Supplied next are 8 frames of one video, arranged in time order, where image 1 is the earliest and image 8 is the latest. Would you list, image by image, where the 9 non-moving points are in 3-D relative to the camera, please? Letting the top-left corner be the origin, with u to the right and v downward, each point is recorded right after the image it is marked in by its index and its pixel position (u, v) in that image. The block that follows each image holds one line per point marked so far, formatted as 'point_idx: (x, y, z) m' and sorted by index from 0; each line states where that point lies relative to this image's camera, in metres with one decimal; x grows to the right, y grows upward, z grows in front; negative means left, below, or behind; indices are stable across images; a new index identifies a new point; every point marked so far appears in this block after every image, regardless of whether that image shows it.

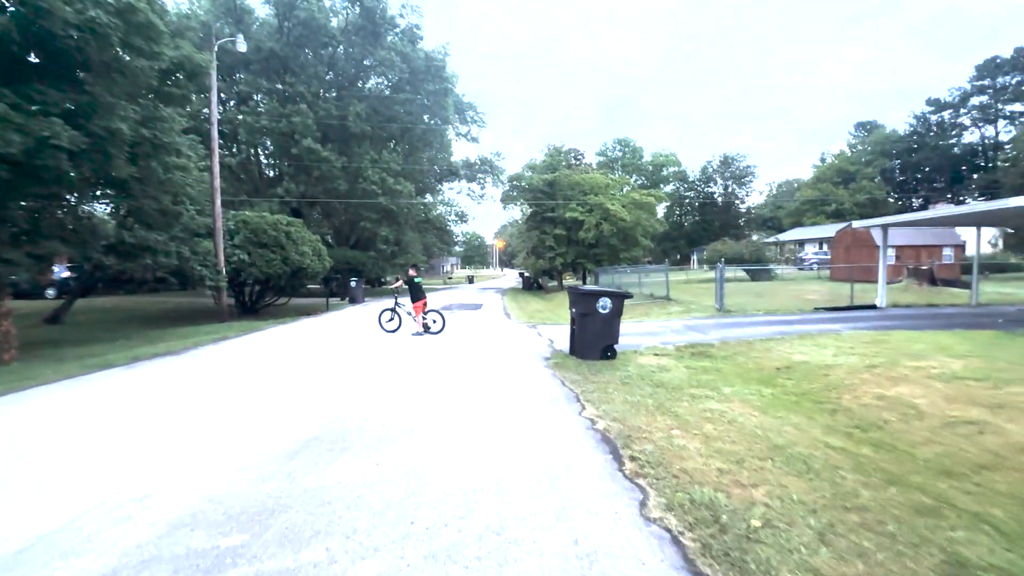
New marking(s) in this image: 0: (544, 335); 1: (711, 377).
0: (+1.1, -1.5, +15.6) m
1: (+4.0, -1.8, +9.4) m
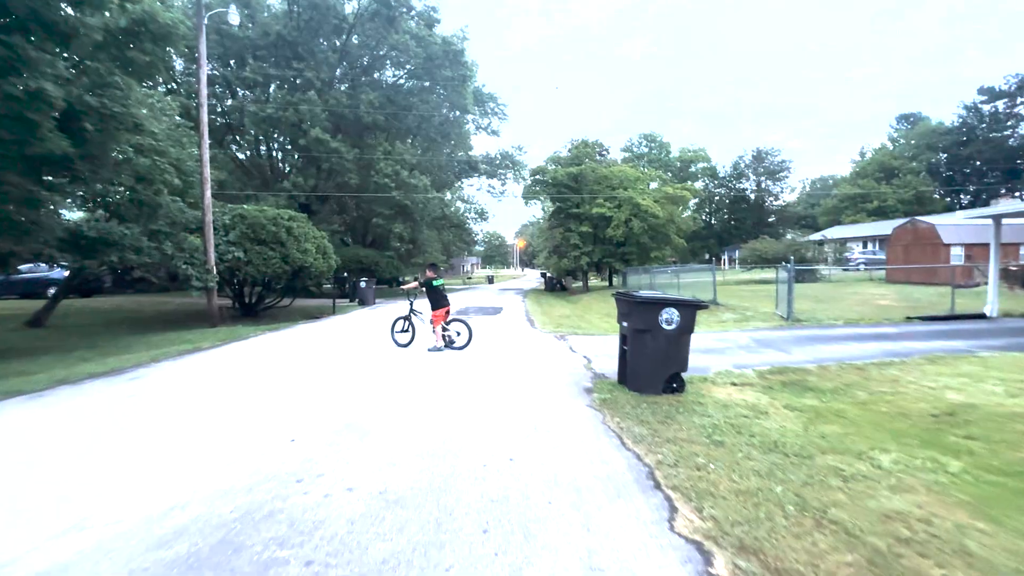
0: (+1.7, -1.6, +12.7) m
1: (+4.4, -1.9, +6.3) m
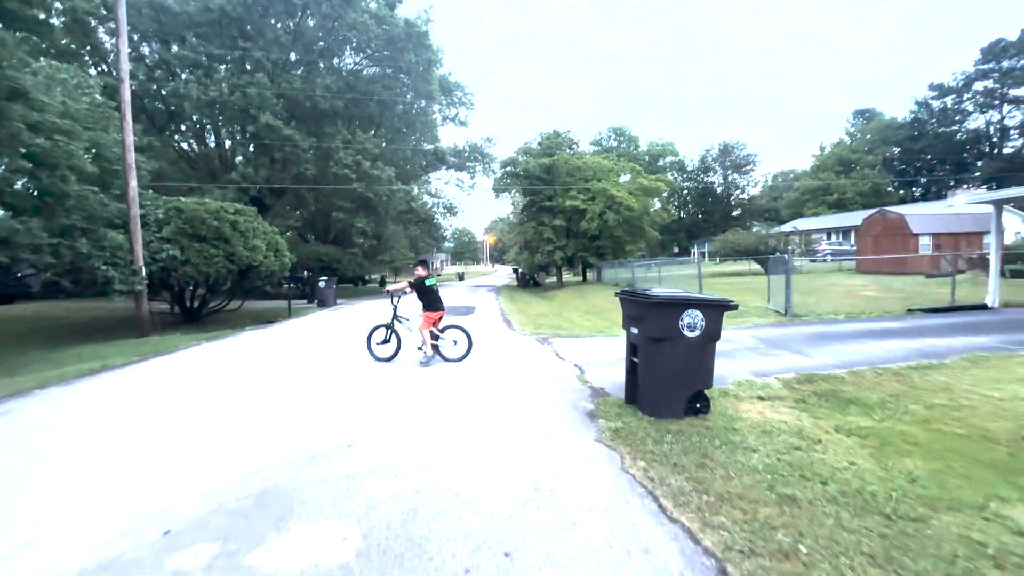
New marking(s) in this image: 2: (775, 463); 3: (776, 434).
0: (+1.2, -1.6, +11.1) m
1: (+4.3, -1.9, +4.9) m
2: (+2.7, -1.8, +4.9) m
3: (+3.3, -1.8, +5.9) m
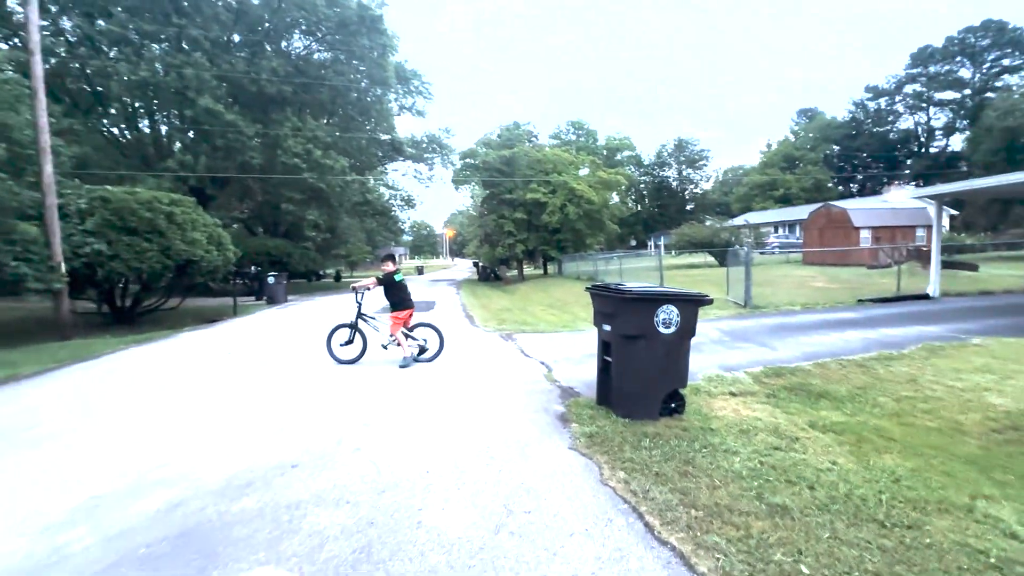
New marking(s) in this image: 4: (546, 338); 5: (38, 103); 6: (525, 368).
0: (+0.4, -1.4, +10.7) m
1: (+4.0, -1.8, +4.8) m
2: (+2.4, -1.8, +4.6) m
3: (+2.9, -1.7, +5.6) m
4: (+0.9, -1.3, +12.3) m
5: (-15.8, +6.2, +15.7) m
6: (+0.2, -1.5, +9.0) m
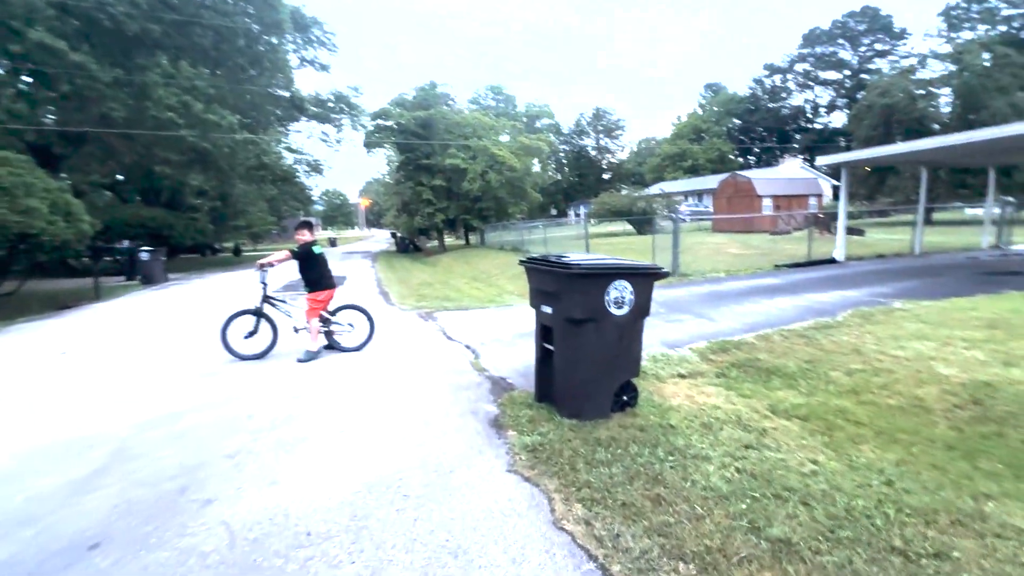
0: (-1.2, -0.9, +9.4) m
1: (+3.4, -1.5, +4.2) m
2: (+1.8, -1.5, +3.8) m
3: (+2.1, -1.4, +4.9) m
4: (-1.0, -0.7, +11.1) m
5: (-18.1, +6.5, +11.2) m
6: (-1.1, -1.1, +7.7) m
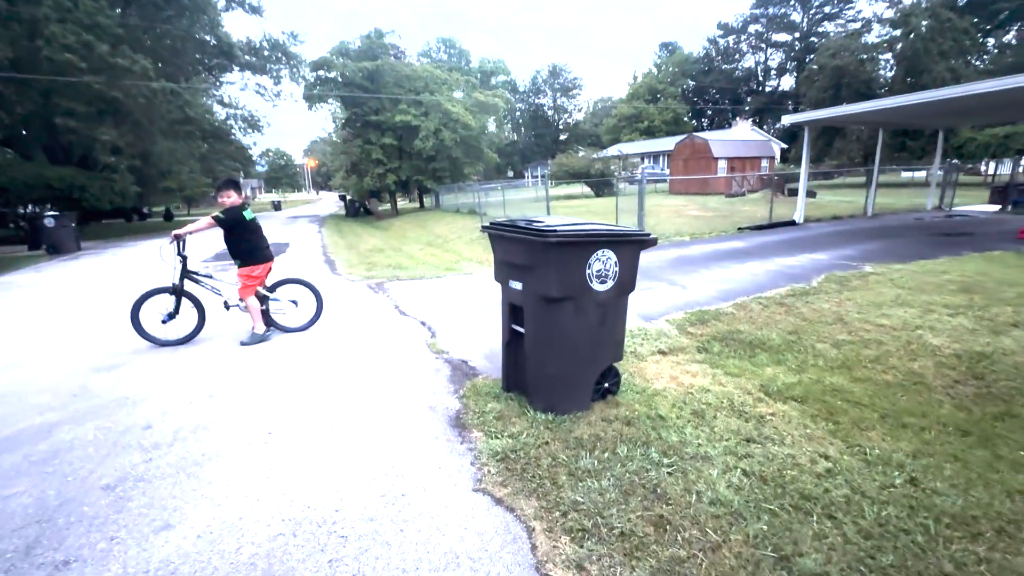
0: (-1.9, -0.4, +8.4) m
1: (+3.1, -1.2, +3.7) m
2: (+1.6, -1.3, +3.2) m
3: (+1.8, -1.2, +4.3) m
4: (-1.9, 0.0, +10.1) m
5: (-19.0, +6.9, +8.1) m
6: (-1.6, -0.7, +6.8) m
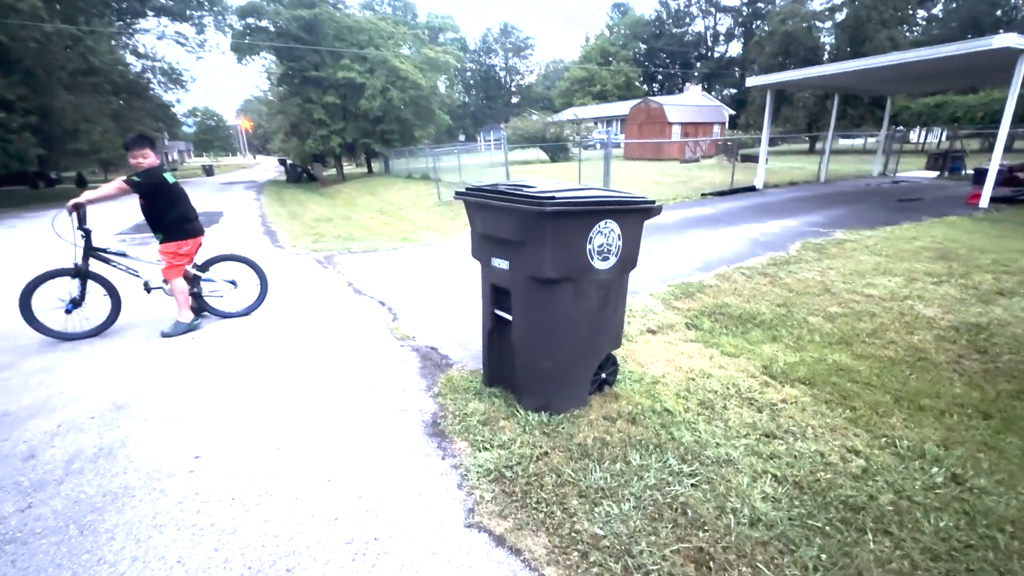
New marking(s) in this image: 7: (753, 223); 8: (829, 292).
0: (-2.4, +0.1, +7.5) m
1: (+3.0, -1.1, +3.4) m
2: (+1.6, -1.2, +2.8) m
3: (+1.7, -1.0, +3.8) m
4: (-2.6, +0.6, +9.2) m
5: (-19.5, +6.9, +5.1) m
6: (-2.0, -0.4, +5.9) m
7: (+5.3, +1.4, +10.5) m
8: (+4.1, 0.0, +6.1) m
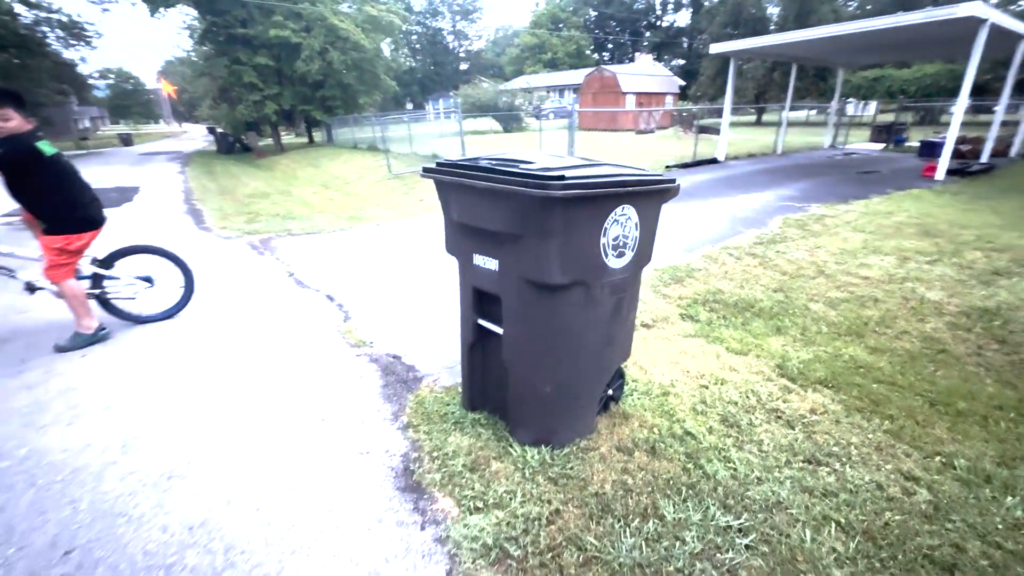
0: (-2.9, +0.2, +6.5) m
1: (+3.0, -1.0, +3.0) m
2: (+1.6, -1.3, +2.2) m
3: (+1.6, -0.9, +3.3) m
4: (-3.2, +0.8, +8.1) m
5: (-19.7, +6.4, +1.9) m
6: (-2.2, -0.3, +5.0) m
7: (+4.5, +1.9, +10.1) m
8: (+3.8, +0.2, +5.7) m
